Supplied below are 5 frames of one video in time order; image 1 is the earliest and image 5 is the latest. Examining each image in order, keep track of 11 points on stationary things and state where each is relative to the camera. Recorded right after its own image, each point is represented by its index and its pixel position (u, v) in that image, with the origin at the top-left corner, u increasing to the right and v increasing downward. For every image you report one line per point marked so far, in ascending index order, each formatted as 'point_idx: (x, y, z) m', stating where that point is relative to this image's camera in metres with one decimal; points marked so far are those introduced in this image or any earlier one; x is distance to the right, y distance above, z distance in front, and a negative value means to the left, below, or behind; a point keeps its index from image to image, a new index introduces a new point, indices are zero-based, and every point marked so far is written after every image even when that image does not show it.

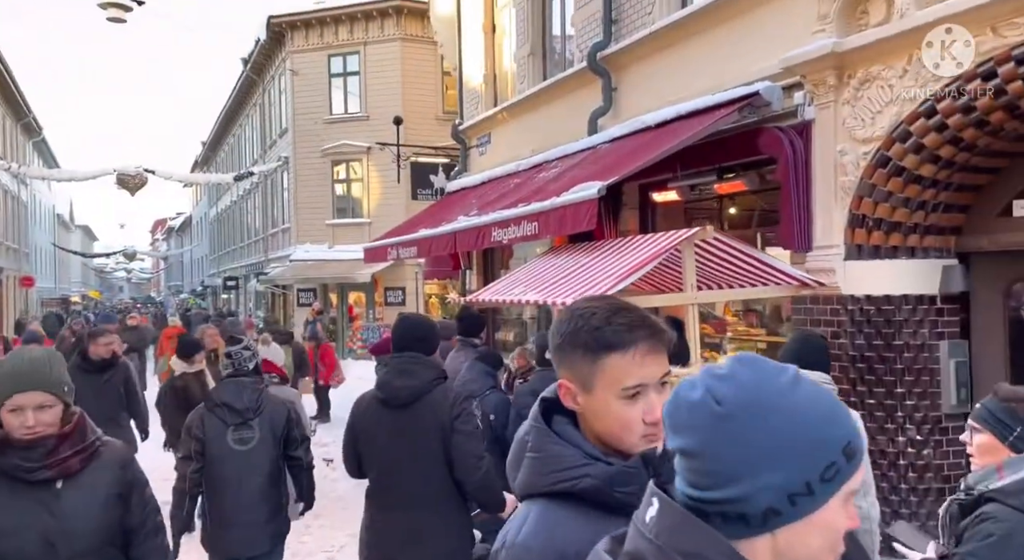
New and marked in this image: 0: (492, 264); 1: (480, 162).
0: (-0.3, +0.3, +13.1) m
1: (-0.5, +1.9, +12.9) m
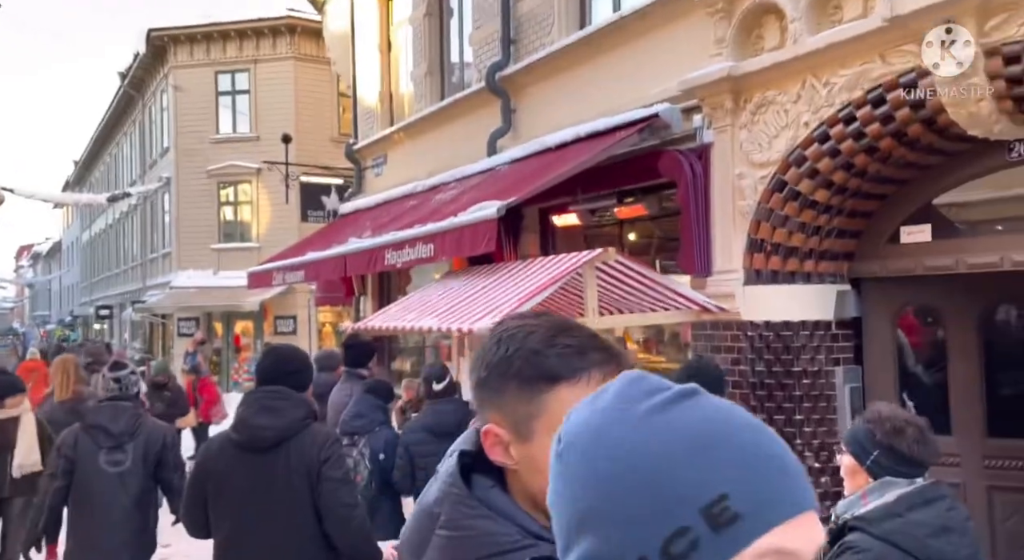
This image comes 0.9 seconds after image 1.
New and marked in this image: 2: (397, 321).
0: (-2.0, -0.1, +12.6) m
1: (-2.2, +1.5, +12.5) m
2: (-0.8, -0.3, +5.9) m
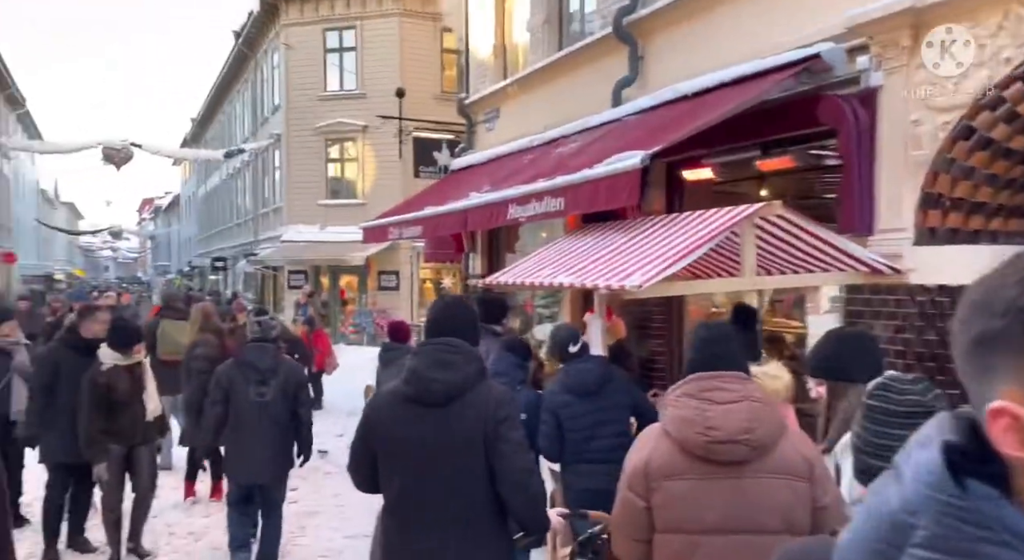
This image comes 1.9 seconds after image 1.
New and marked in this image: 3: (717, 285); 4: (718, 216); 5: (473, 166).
0: (-0.2, +0.5, +12.4) m
1: (-0.4, +2.2, +12.2) m
2: (+0.1, 0.0, +5.6) m
3: (+1.2, 0.0, +4.6) m
4: (+1.3, +0.4, +5.0) m
5: (-0.6, +1.7, +11.7) m
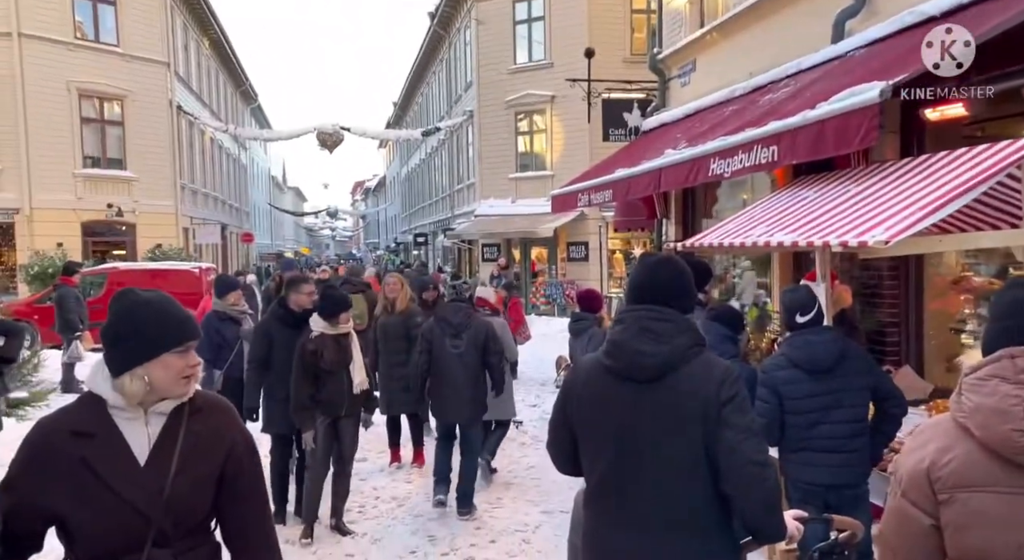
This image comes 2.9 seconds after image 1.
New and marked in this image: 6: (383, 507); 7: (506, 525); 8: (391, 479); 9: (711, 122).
0: (+2.7, +1.0, +11.6) m
1: (+2.4, +2.6, +11.3) m
2: (+1.4, +0.3, +4.9) m
3: (+2.2, +0.2, +3.6) m
4: (+2.4, +0.6, +4.0) m
5: (+2.2, +2.1, +11.0) m
6: (-1.0, -1.8, +6.3) m
7: (-0.1, -1.8, +5.9) m
8: (-1.1, -1.8, +7.1) m
9: (+2.2, +1.7, +8.6) m
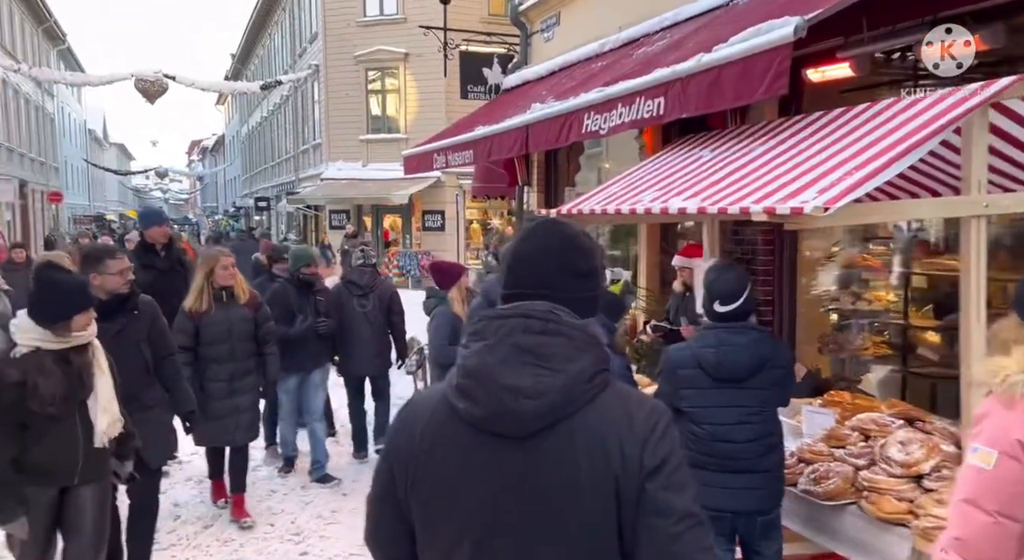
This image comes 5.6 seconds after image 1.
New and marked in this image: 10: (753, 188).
0: (+0.6, +1.4, +10.8) m
1: (+0.4, +3.0, +10.5) m
2: (+0.6, +0.4, +4.1) m
3: (+1.6, +0.3, +3.0) m
4: (+1.7, +0.7, +3.4) m
5: (+0.2, +2.5, +10.1) m
6: (-2.1, -1.6, +5.1) m
7: (-1.1, -1.7, +4.9) m
8: (-2.3, -1.6, +5.8) m
9: (+0.6, +2.0, +7.8) m
10: (+1.1, +0.4, +3.5) m
